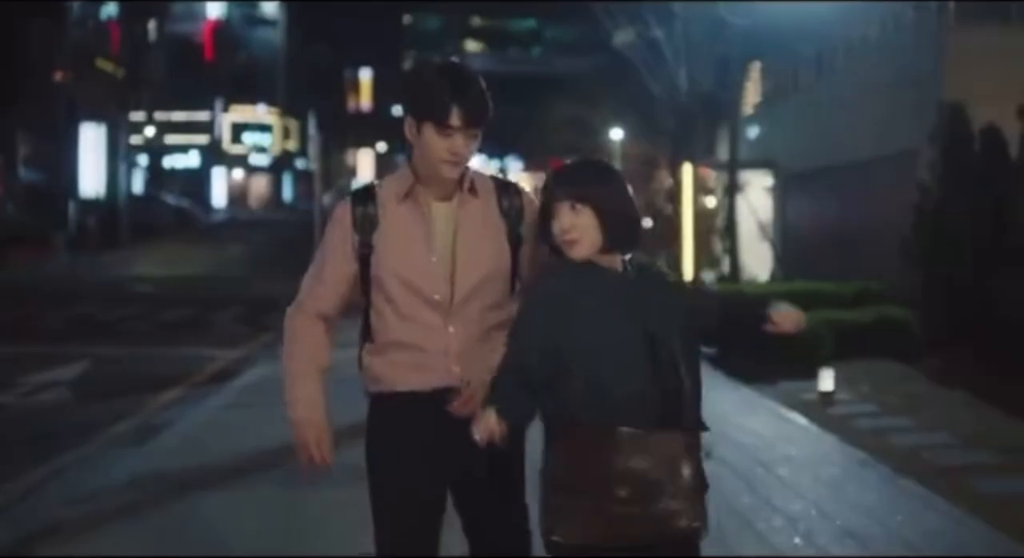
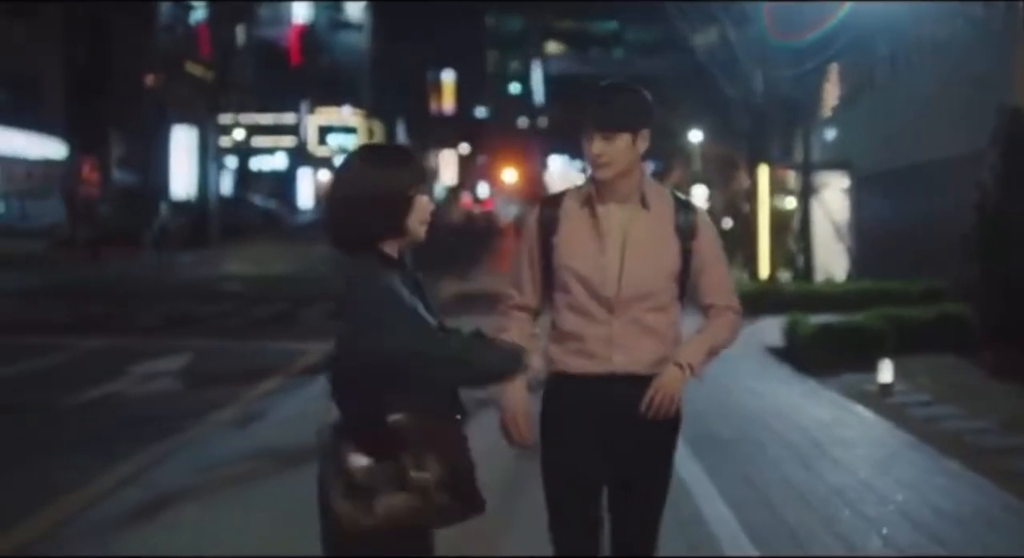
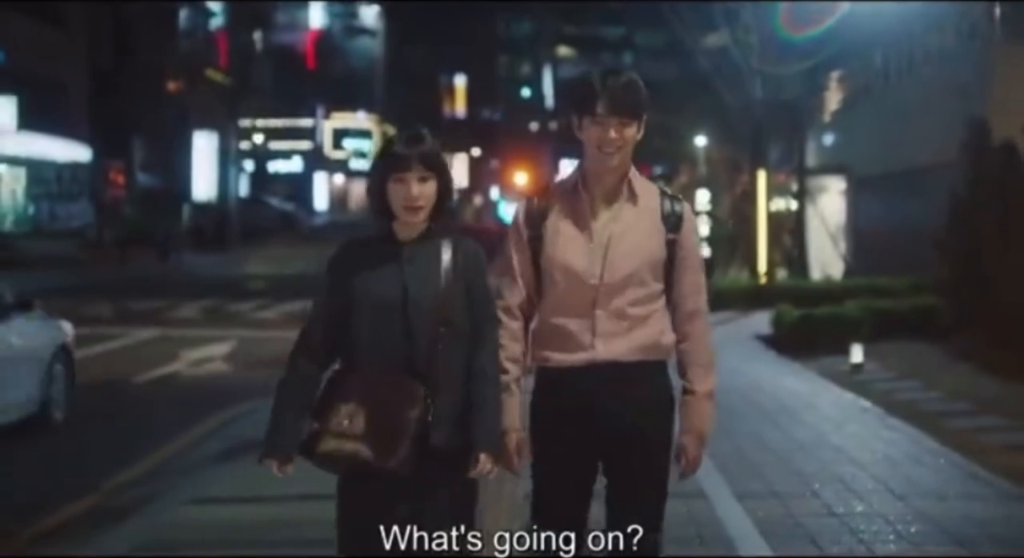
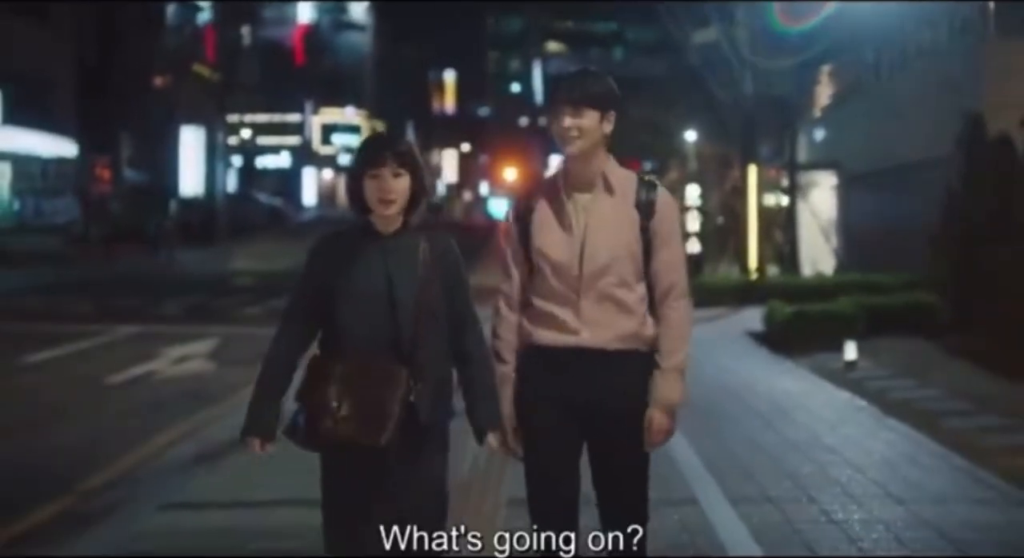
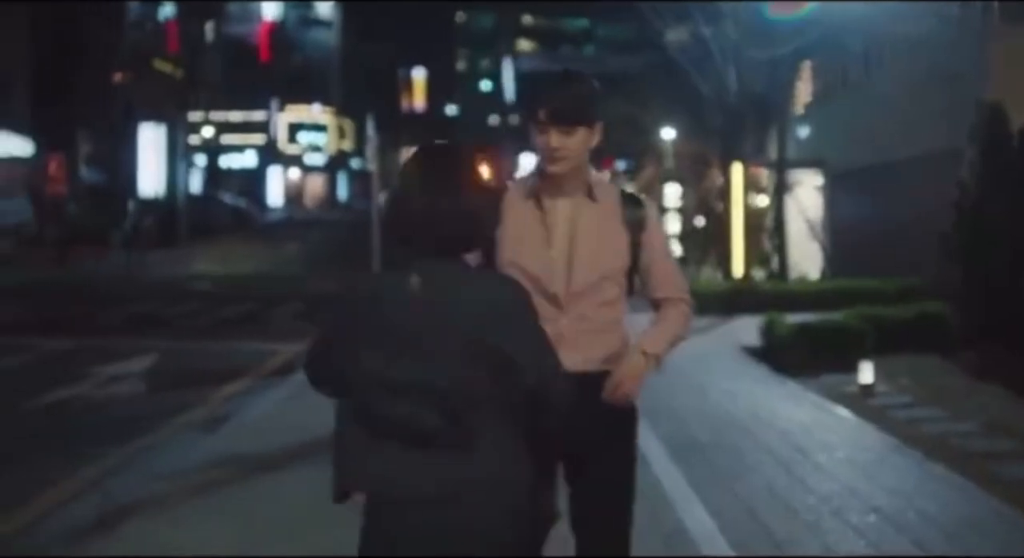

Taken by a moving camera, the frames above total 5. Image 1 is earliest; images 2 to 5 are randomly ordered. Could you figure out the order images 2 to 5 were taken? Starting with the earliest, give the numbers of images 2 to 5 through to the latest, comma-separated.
5, 2, 4, 3
